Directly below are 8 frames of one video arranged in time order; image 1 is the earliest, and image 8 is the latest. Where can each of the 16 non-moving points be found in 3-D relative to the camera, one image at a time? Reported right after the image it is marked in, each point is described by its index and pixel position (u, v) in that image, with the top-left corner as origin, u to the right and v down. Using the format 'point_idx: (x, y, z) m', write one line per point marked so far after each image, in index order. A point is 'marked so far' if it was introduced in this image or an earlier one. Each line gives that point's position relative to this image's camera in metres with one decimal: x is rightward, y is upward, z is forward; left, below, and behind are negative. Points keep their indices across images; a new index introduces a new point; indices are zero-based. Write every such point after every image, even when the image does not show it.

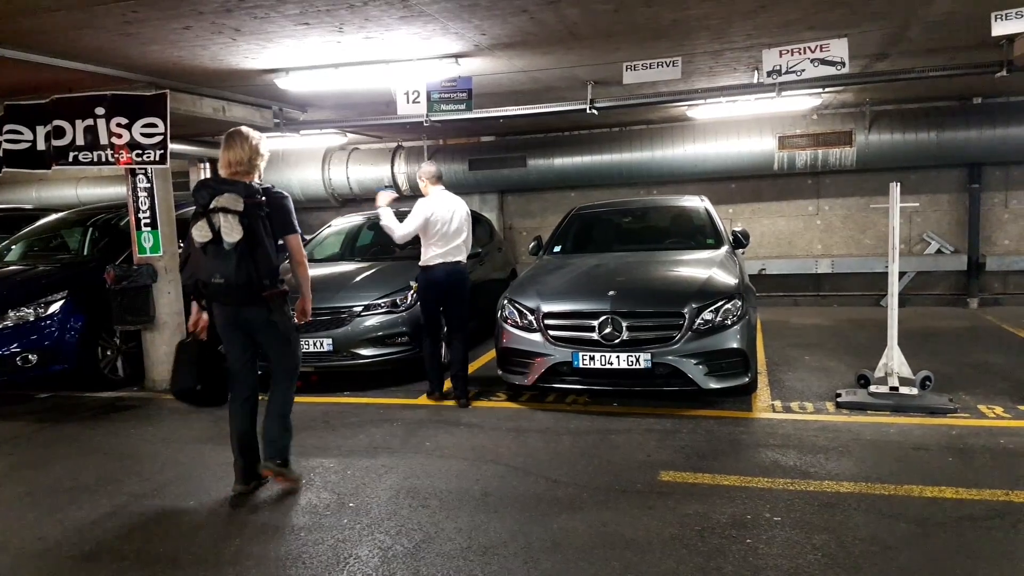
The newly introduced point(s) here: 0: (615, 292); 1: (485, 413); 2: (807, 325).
0: (+0.8, 0.0, +5.6) m
1: (-0.2, -0.9, +5.7) m
2: (+3.4, -0.4, +8.8) m
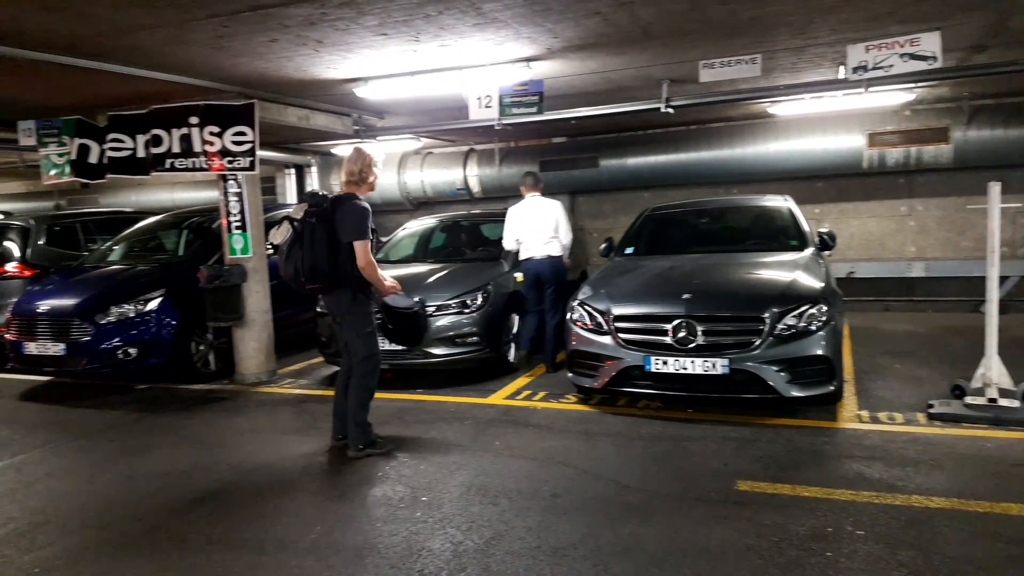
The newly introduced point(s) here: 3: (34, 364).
0: (+1.3, -0.1, +5.5) m
1: (+0.3, -1.0, +5.7) m
2: (+4.3, -0.5, +8.4) m
3: (-4.0, -0.6, +6.2) m
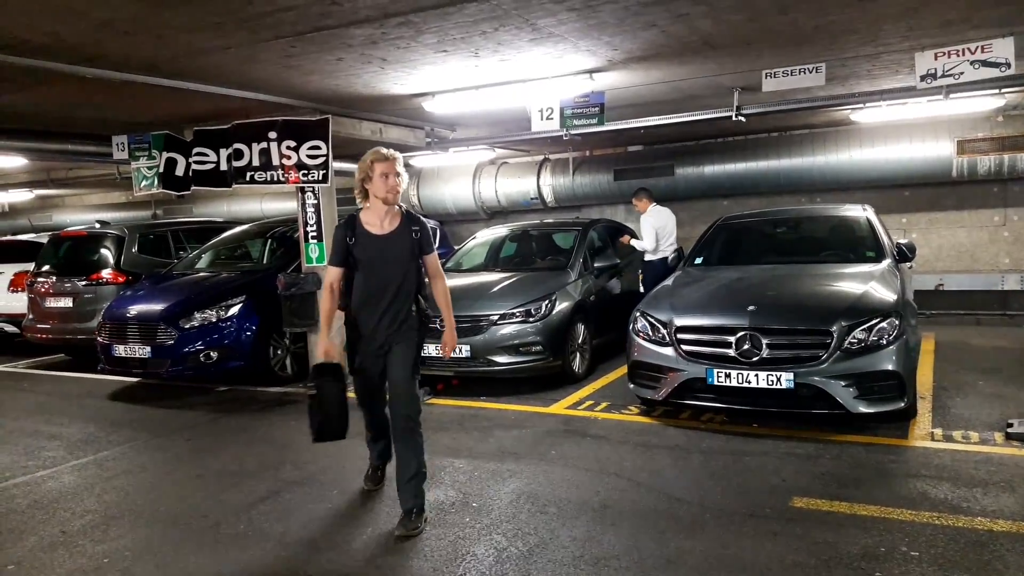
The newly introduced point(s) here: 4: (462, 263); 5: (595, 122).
0: (+1.7, -0.1, +5.4) m
1: (+0.8, -1.0, +5.7) m
2: (+5.0, -0.6, +8.0) m
3: (-3.5, -0.7, +6.7) m
4: (-0.5, +0.3, +8.2) m
5: (+0.8, +1.5, +6.8) m
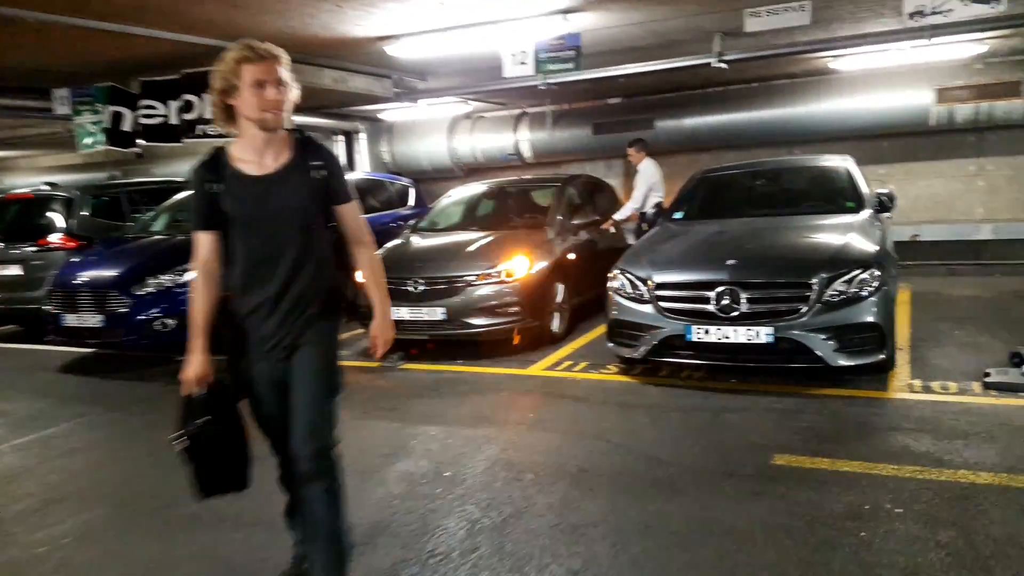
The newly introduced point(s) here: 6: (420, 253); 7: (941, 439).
0: (+1.5, +0.2, +5.3) m
1: (+0.6, -0.7, +5.6) m
2: (+4.8, -0.1, +8.0) m
3: (-3.7, -0.4, +6.5) m
4: (-0.8, +0.7, +7.9) m
5: (+0.5, +1.9, +6.6) m
6: (-0.8, +0.3, +6.9) m
7: (+2.2, -0.8, +3.9) m
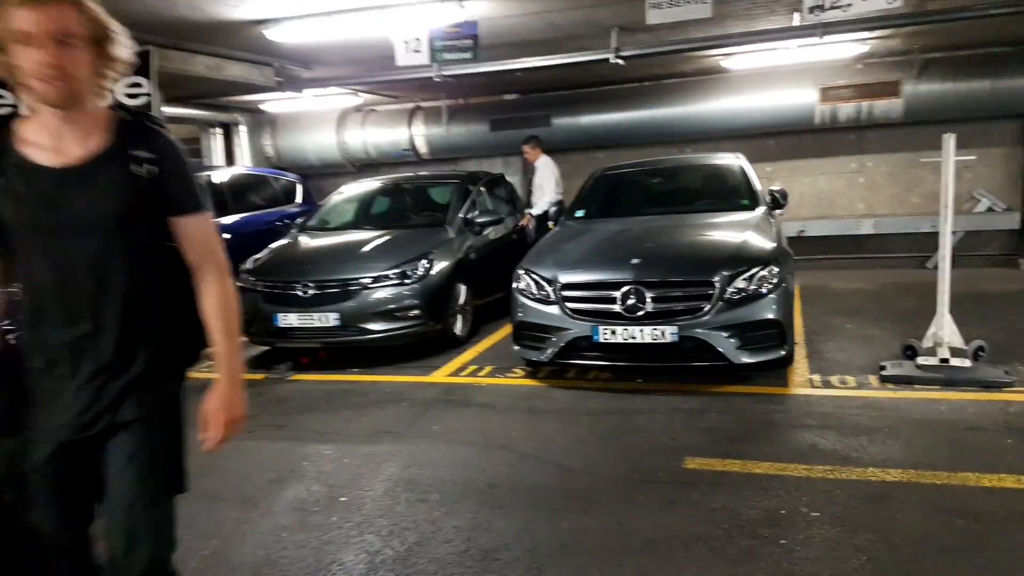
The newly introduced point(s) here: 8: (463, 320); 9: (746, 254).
0: (+0.9, +0.2, +5.2) m
1: (-0.1, -0.7, +5.4) m
2: (+3.7, 0.0, +8.3) m
3: (-4.5, -0.5, +5.7) m
4: (-1.8, +0.7, +7.5) m
5: (-0.4, +1.9, +6.3) m
6: (-1.7, +0.3, +6.5) m
7: (+1.7, -0.8, +3.9) m
8: (-0.5, -0.3, +6.8) m
9: (+1.6, +0.2, +5.2) m
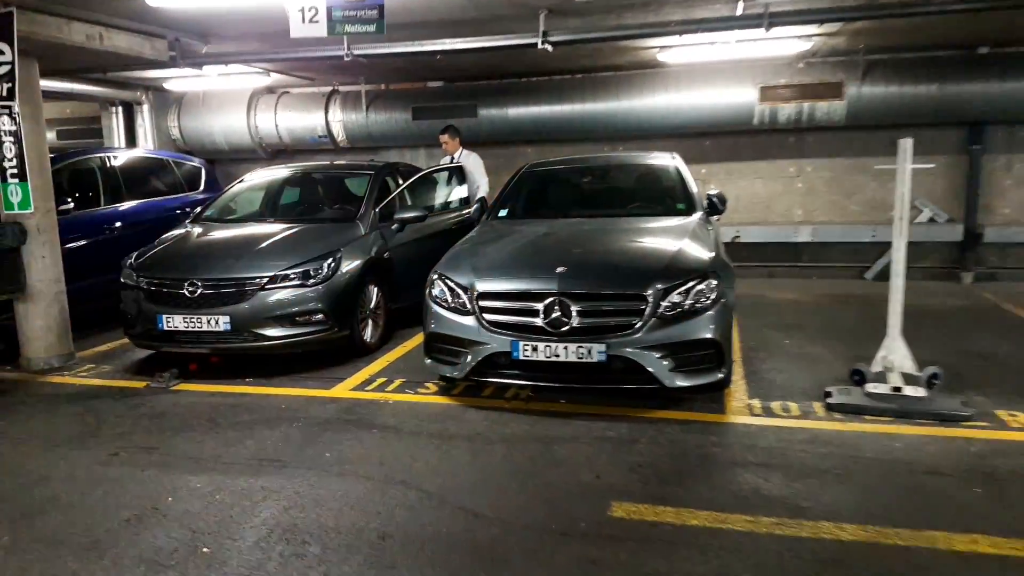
0: (+0.3, +0.1, +4.6) m
1: (-0.7, -0.8, +4.7) m
2: (+2.9, -0.1, +8.0) m
3: (-5.0, -0.4, +4.7) m
4: (-2.5, +0.7, +6.7) m
5: (-0.9, +1.9, +5.6) m
6: (-2.3, +0.3, +5.7) m
7: (+1.3, -0.9, +3.5) m
8: (-1.1, -0.3, +6.2) m
9: (+1.1, +0.1, +4.7) m
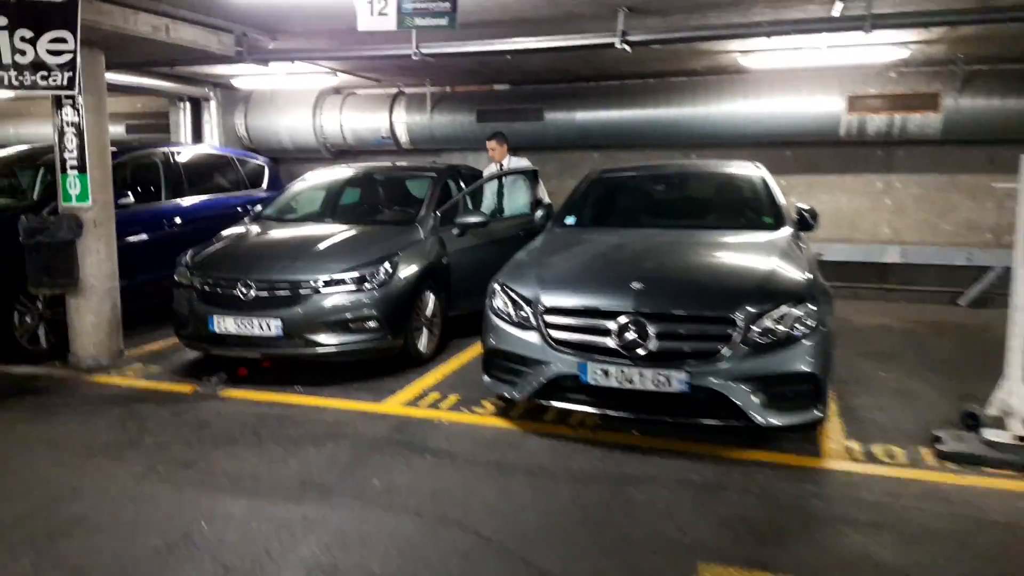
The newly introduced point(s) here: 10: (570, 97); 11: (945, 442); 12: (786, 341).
0: (+0.7, 0.0, +4.2) m
1: (-0.3, -0.8, +4.4) m
2: (+3.5, -0.4, +7.3) m
3: (-4.6, -0.3, +4.6) m
4: (-2.0, +0.7, +6.5) m
5: (-0.4, +1.8, +5.3) m
6: (-1.8, +0.3, +5.5) m
7: (+1.6, -1.0, +3.0) m
8: (-0.6, -0.4, +5.8) m
9: (+1.5, 0.0, +4.2) m
10: (+0.7, +2.3, +9.0) m
11: (+2.3, -0.8, +3.9) m
12: (+1.5, -0.3, +4.0) m
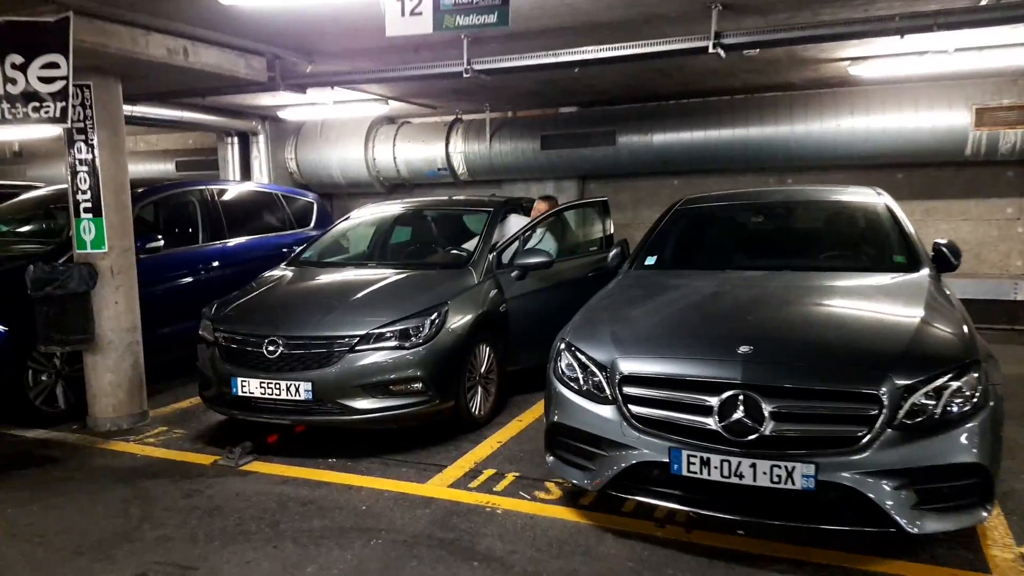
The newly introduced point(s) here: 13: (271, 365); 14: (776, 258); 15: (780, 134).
0: (+1.1, -0.3, +3.3) m
1: (+0.1, -1.1, +3.5) m
2: (+4.1, -0.7, +6.1) m
3: (-4.2, -0.7, +4.2) m
4: (-1.4, +0.3, +5.9) m
5: (0.0, +1.5, +4.6) m
6: (-1.4, -0.1, +4.8) m
7: (+1.8, -1.2, +1.9) m
8: (-0.2, -0.7, +5.0) m
9: (+1.8, -0.3, +3.2) m
10: (+1.5, +1.8, +8.1) m
11: (+2.5, -1.1, +2.8) m
12: (+1.7, -0.5, +3.0) m
13: (-1.4, -0.5, +4.4) m
14: (+1.7, +0.2, +4.9) m
15: (+2.8, +1.6, +7.6) m
